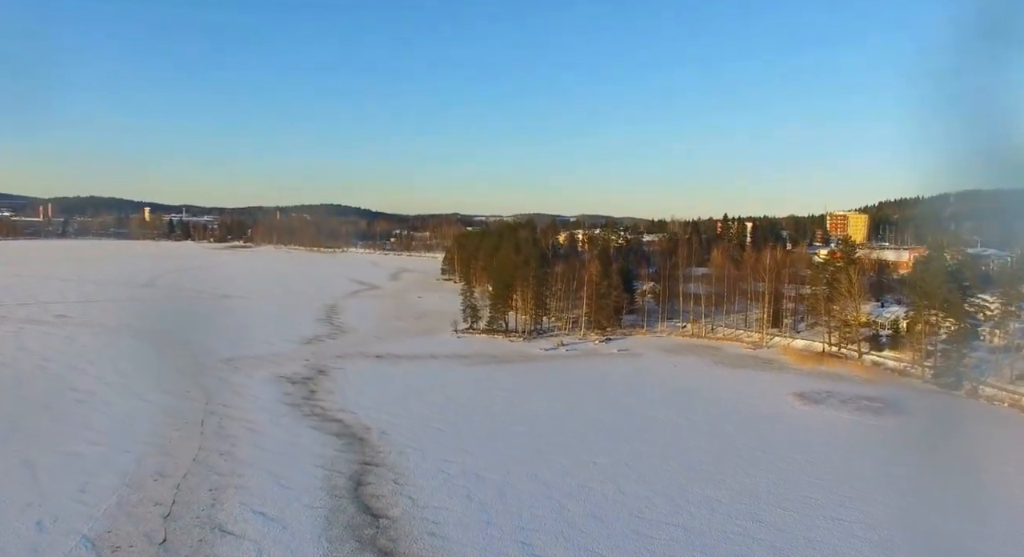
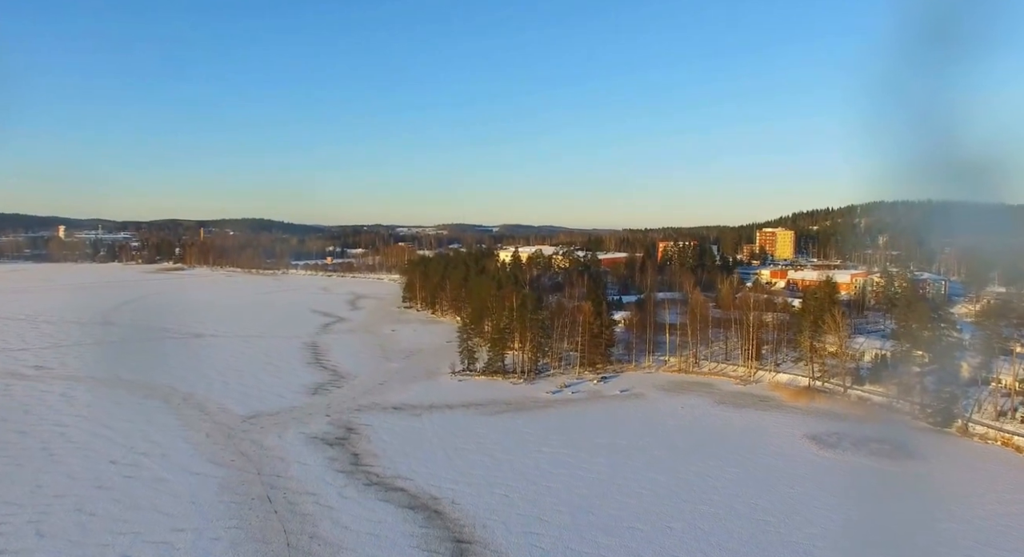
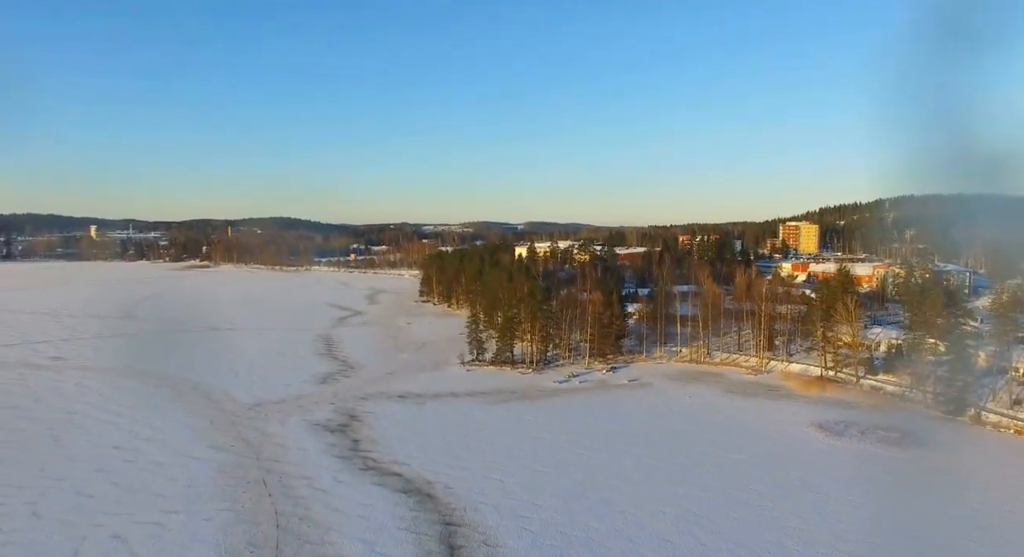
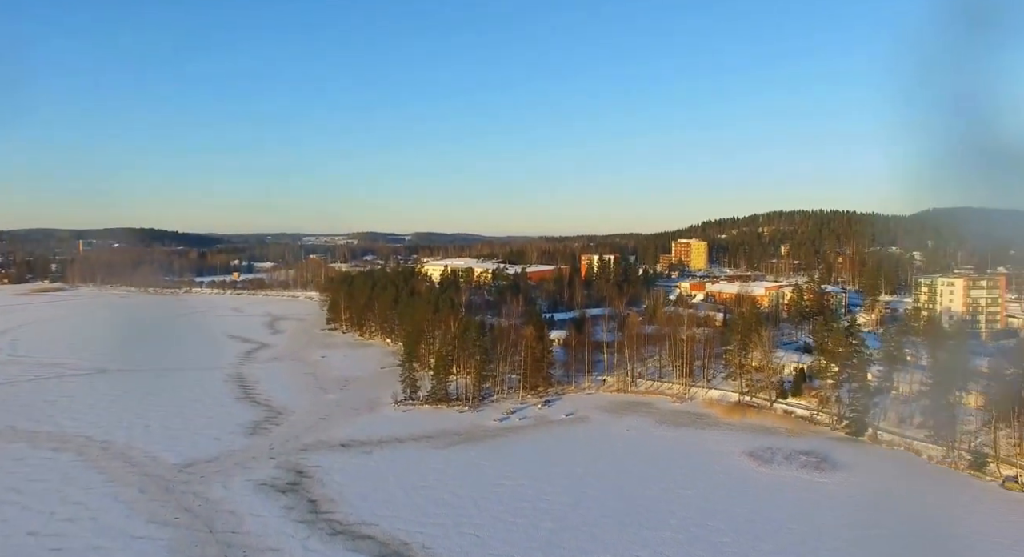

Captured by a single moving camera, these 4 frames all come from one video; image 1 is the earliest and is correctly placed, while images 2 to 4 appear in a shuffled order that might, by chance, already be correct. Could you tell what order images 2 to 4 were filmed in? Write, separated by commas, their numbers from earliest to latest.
3, 2, 4
